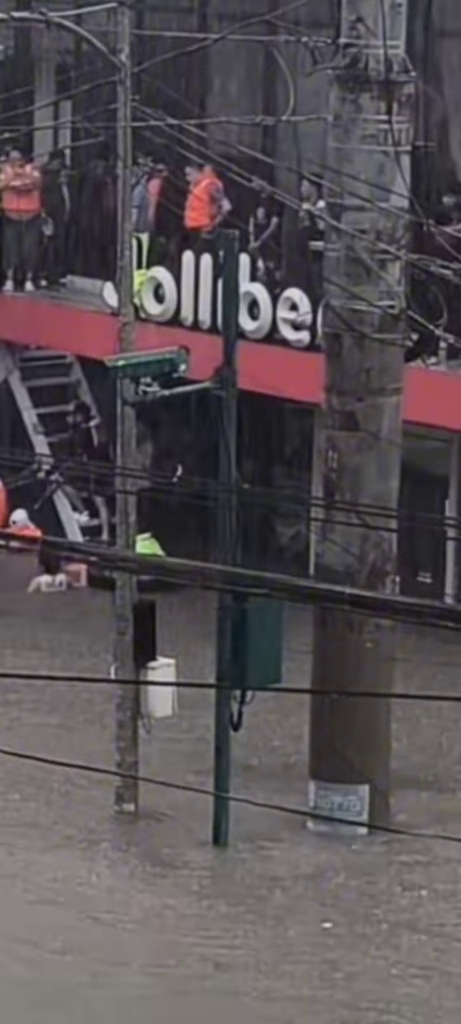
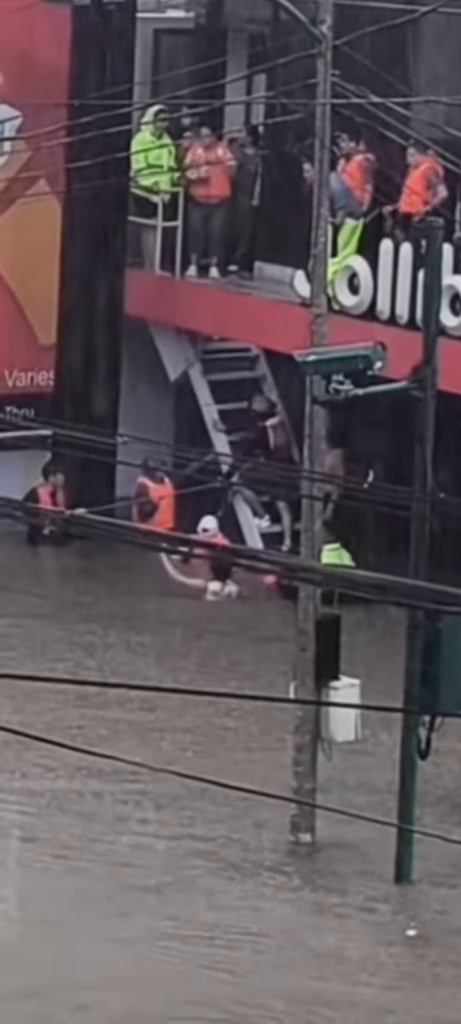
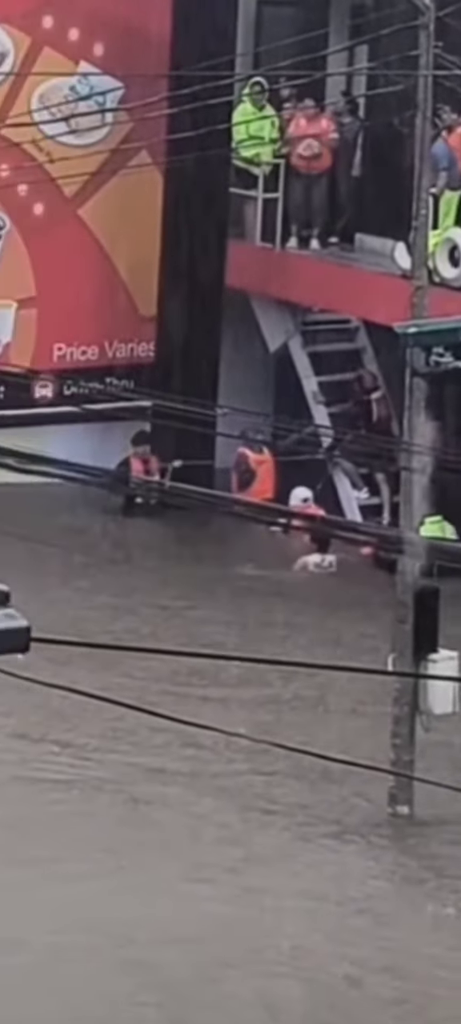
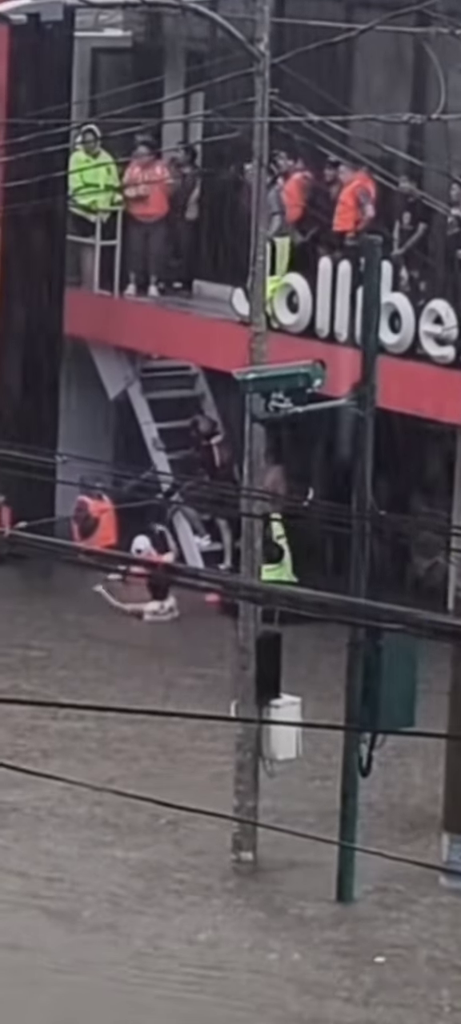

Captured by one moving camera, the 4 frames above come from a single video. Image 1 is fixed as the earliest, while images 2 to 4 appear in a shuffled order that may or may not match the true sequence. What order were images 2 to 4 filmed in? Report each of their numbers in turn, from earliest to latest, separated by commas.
4, 2, 3
